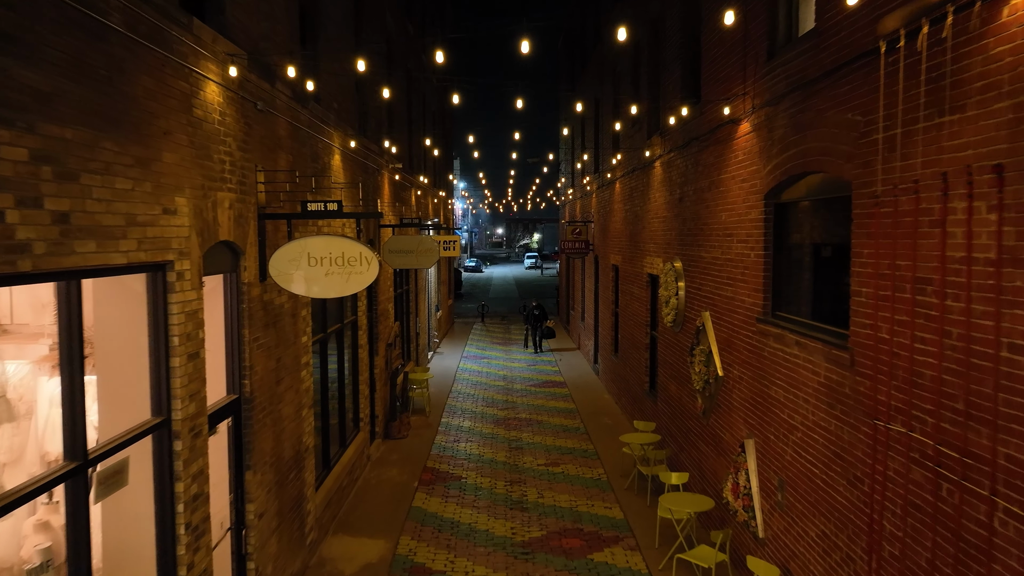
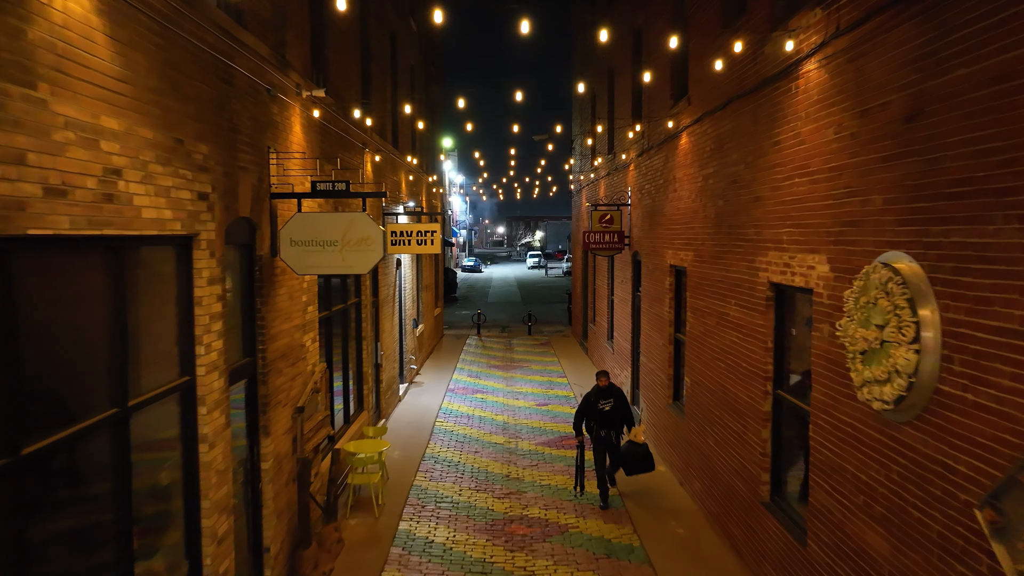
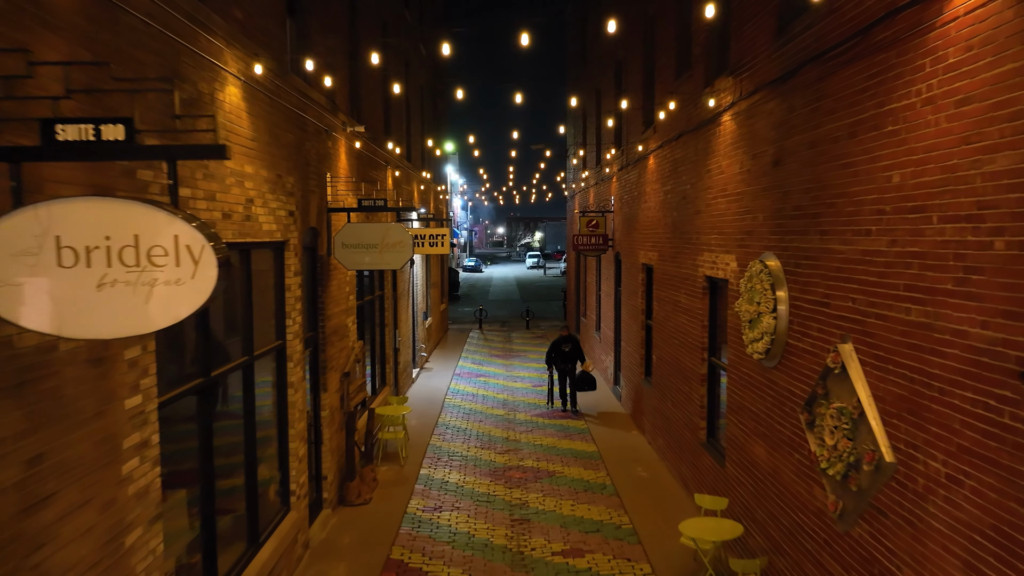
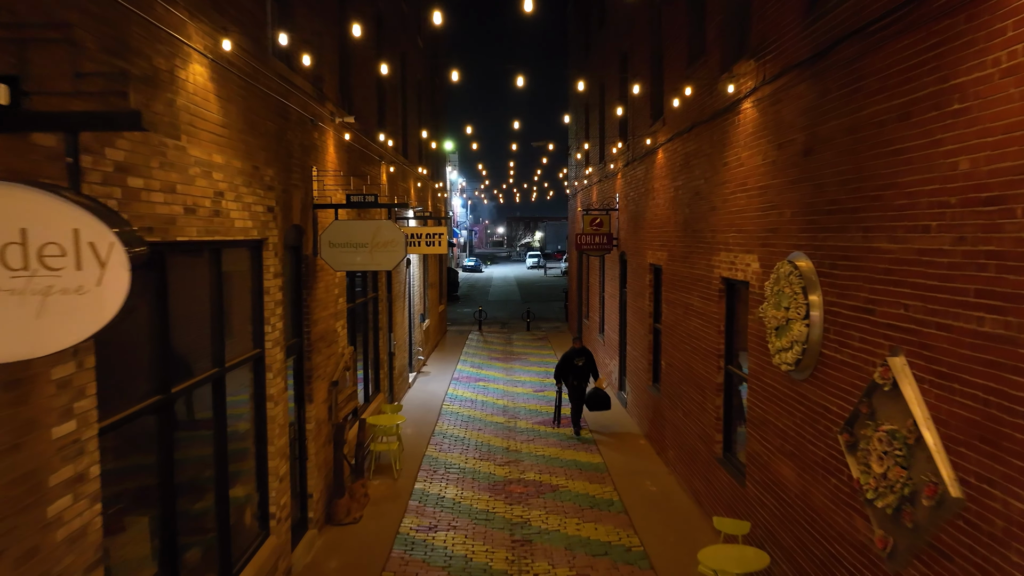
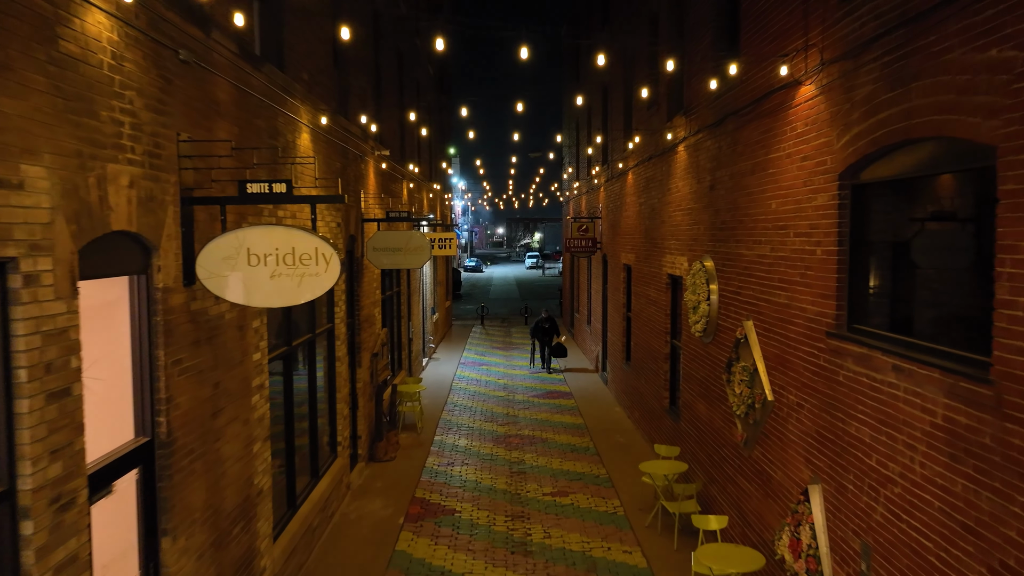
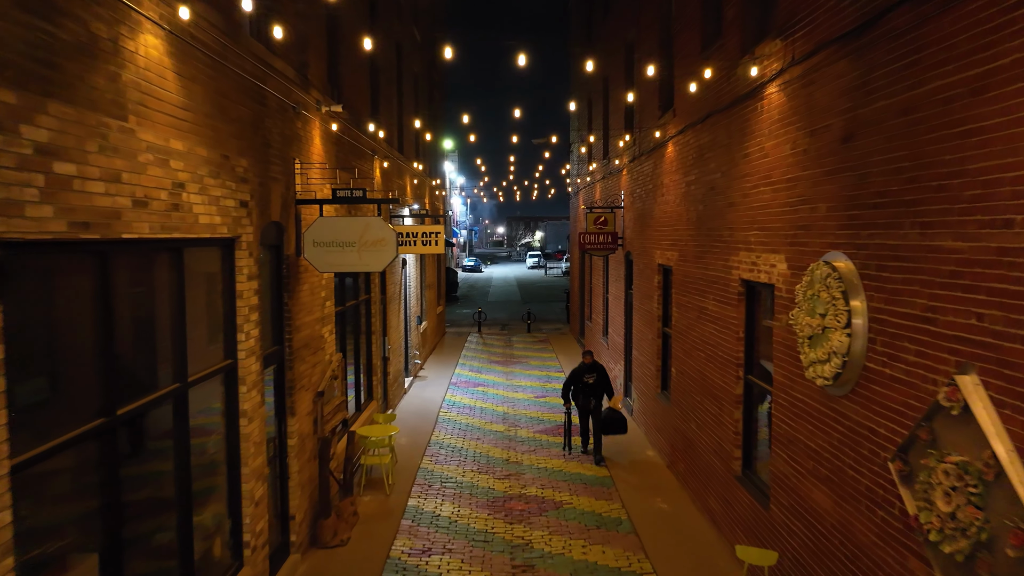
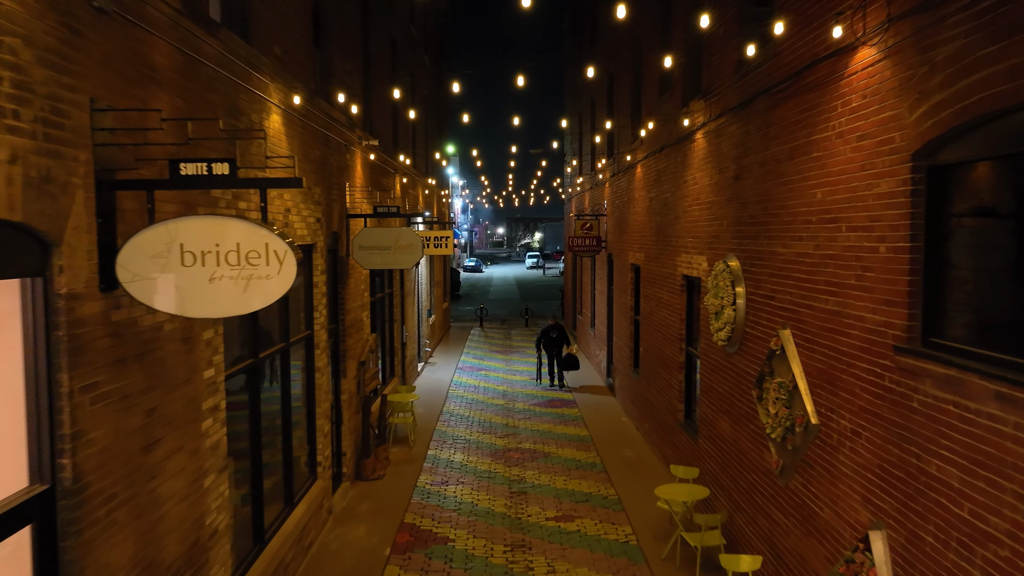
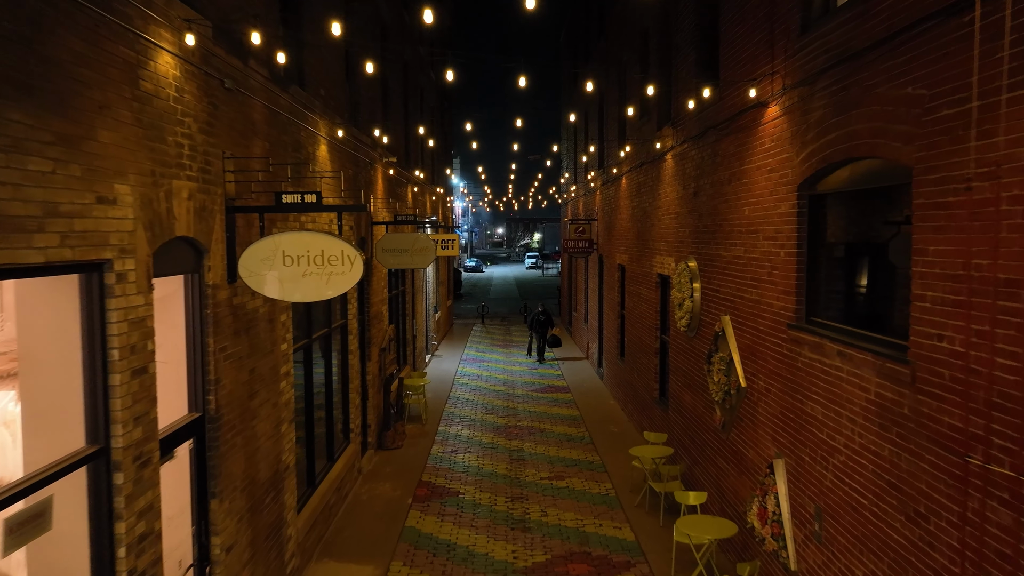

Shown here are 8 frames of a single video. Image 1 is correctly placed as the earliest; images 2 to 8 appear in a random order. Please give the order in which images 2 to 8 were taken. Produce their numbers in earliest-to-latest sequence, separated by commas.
8, 5, 7, 3, 4, 6, 2
